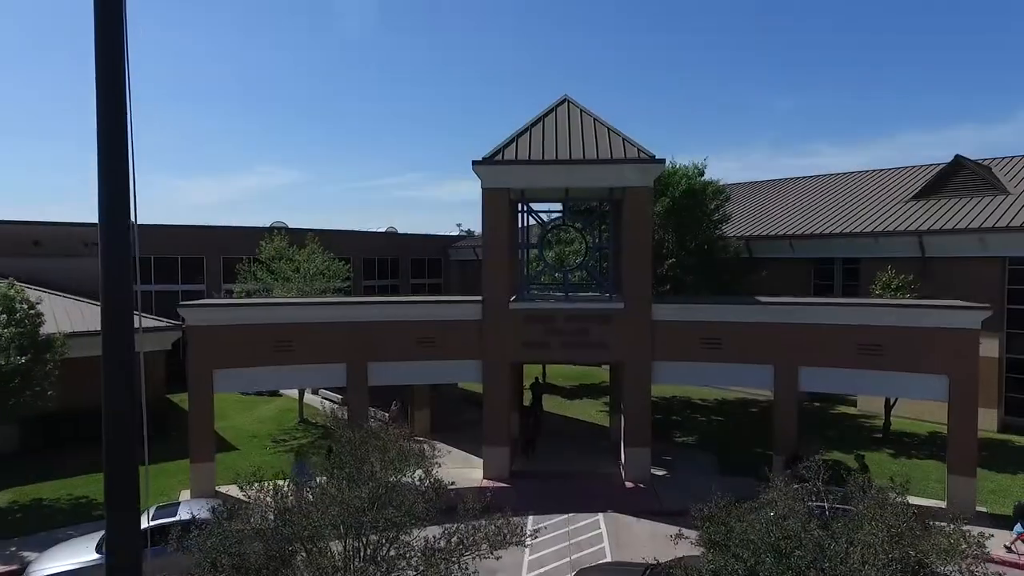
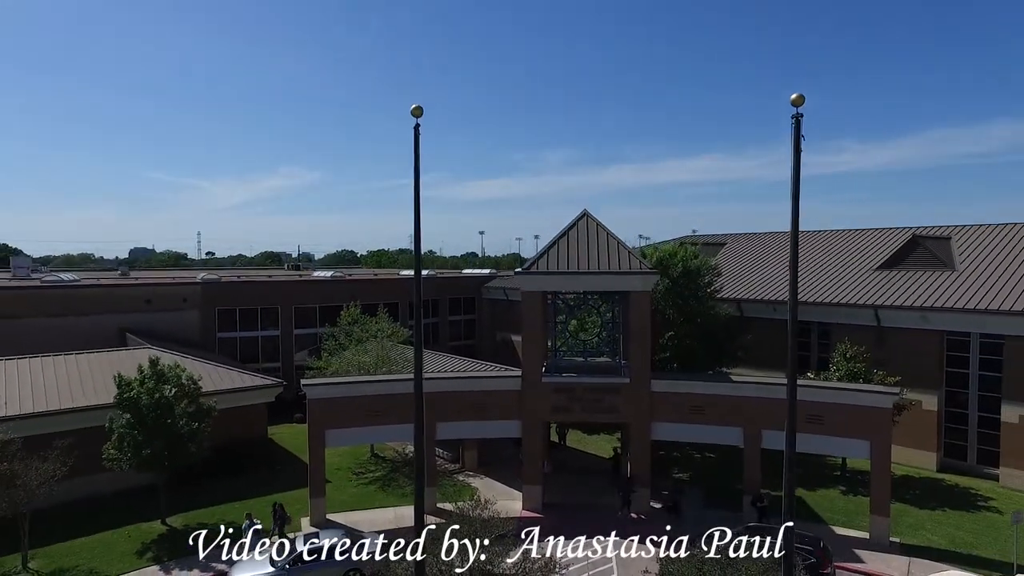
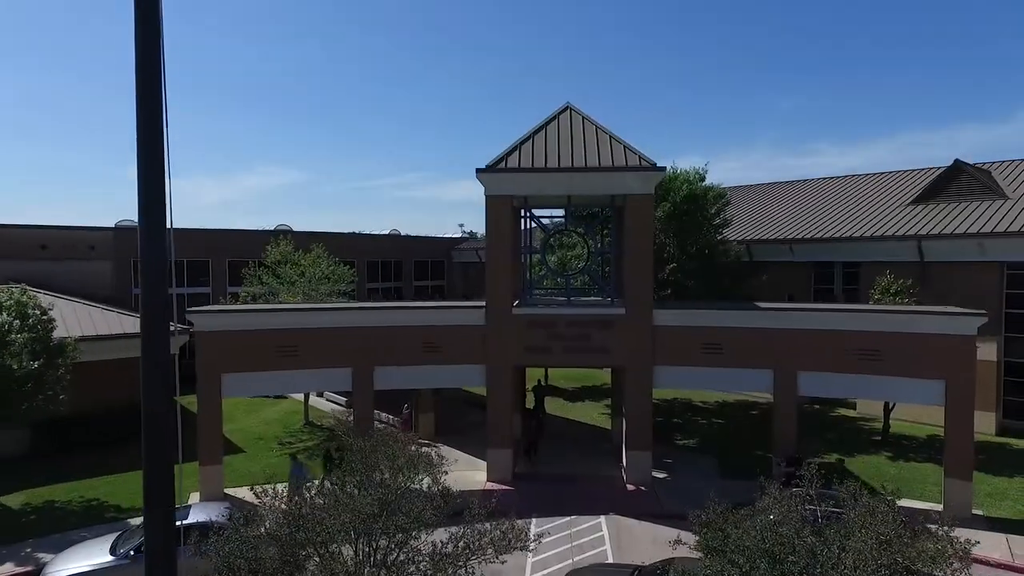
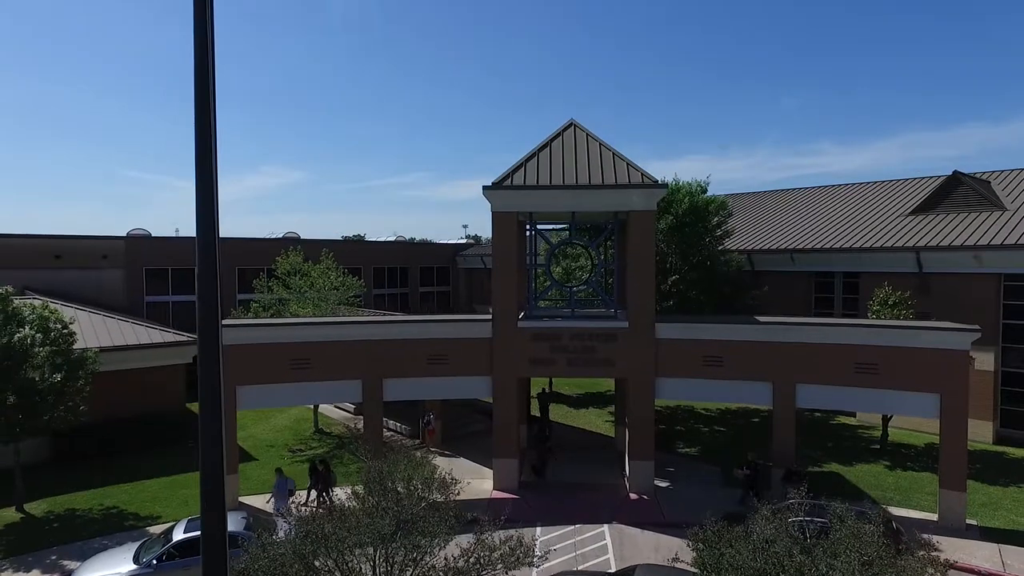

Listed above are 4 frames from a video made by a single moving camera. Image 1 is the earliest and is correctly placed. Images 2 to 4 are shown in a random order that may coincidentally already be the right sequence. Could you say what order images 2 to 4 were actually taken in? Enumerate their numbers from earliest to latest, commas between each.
3, 4, 2
